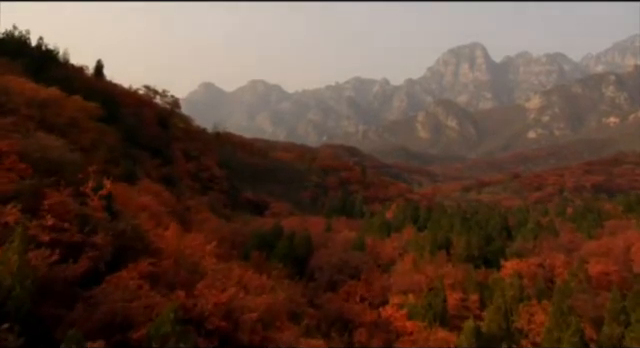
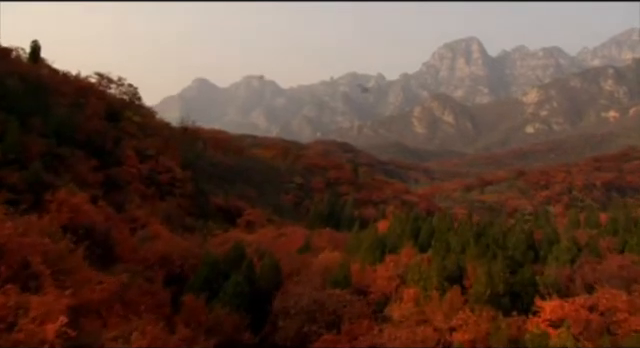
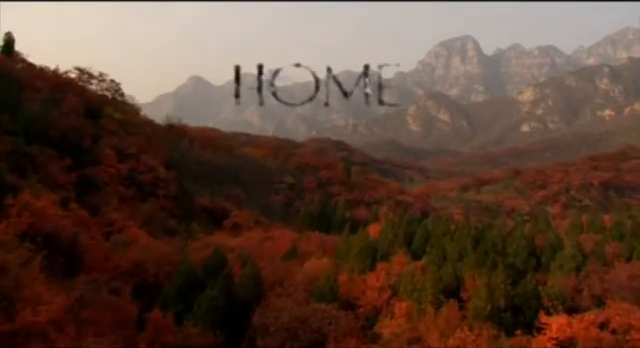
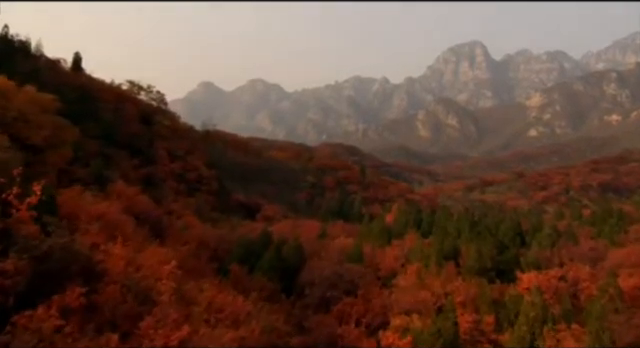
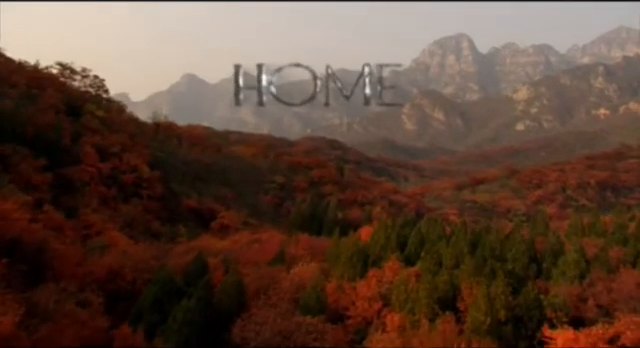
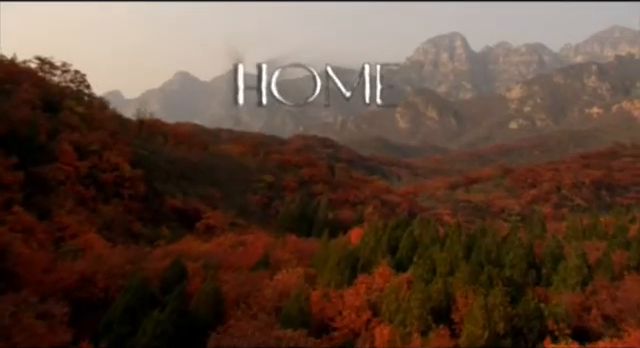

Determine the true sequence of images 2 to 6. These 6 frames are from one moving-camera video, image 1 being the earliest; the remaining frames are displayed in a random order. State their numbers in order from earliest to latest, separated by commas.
4, 2, 3, 5, 6
